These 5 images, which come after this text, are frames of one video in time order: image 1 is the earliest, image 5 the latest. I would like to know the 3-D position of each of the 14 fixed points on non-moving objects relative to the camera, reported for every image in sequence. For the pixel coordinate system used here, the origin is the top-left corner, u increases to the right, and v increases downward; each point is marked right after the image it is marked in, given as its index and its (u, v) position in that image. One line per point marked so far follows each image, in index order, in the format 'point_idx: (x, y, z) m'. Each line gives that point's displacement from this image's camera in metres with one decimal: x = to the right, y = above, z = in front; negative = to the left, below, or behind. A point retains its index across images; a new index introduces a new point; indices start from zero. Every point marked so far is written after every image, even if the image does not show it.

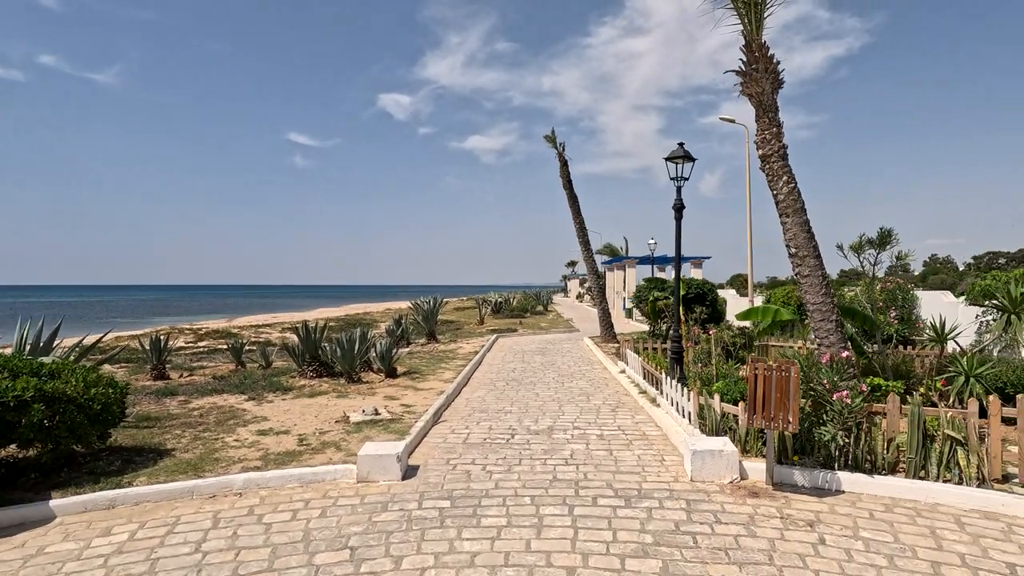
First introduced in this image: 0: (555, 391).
0: (+1.0, -2.3, +11.8) m
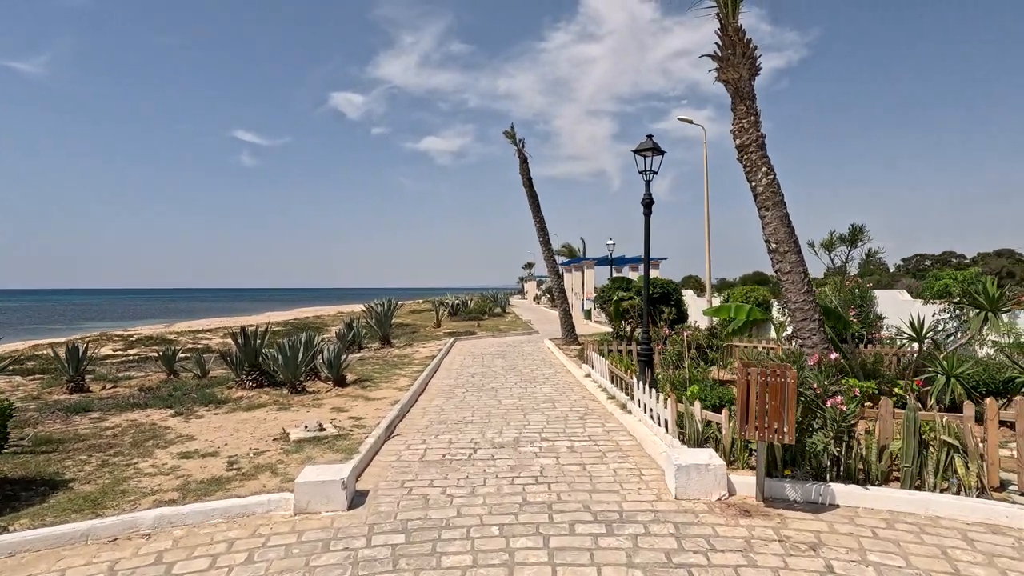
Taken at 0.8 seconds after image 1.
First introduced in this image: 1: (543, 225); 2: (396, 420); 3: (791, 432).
0: (+0.1, -2.3, +11.1) m
1: (+1.1, +2.3, +19.7) m
2: (-1.9, -2.2, +9.0) m
3: (+2.6, -1.3, +5.0) m
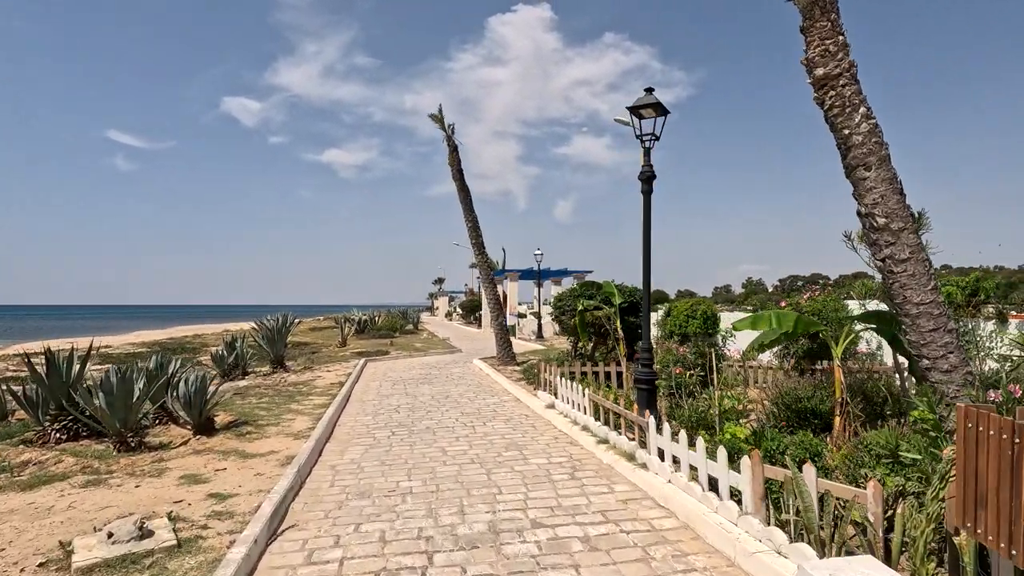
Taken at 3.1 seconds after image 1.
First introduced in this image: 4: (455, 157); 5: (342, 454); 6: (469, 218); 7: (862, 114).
0: (-0.7, -2.3, +8.0) m
1: (-1.2, +2.0, +16.8) m
2: (-2.3, -2.2, +5.6) m
3: (+2.8, -1.2, +2.5) m
4: (-1.8, +4.1, +16.7) m
5: (-2.4, -2.3, +7.6) m
6: (-1.4, +2.2, +16.7) m
7: (+3.3, +1.6, +5.0) m
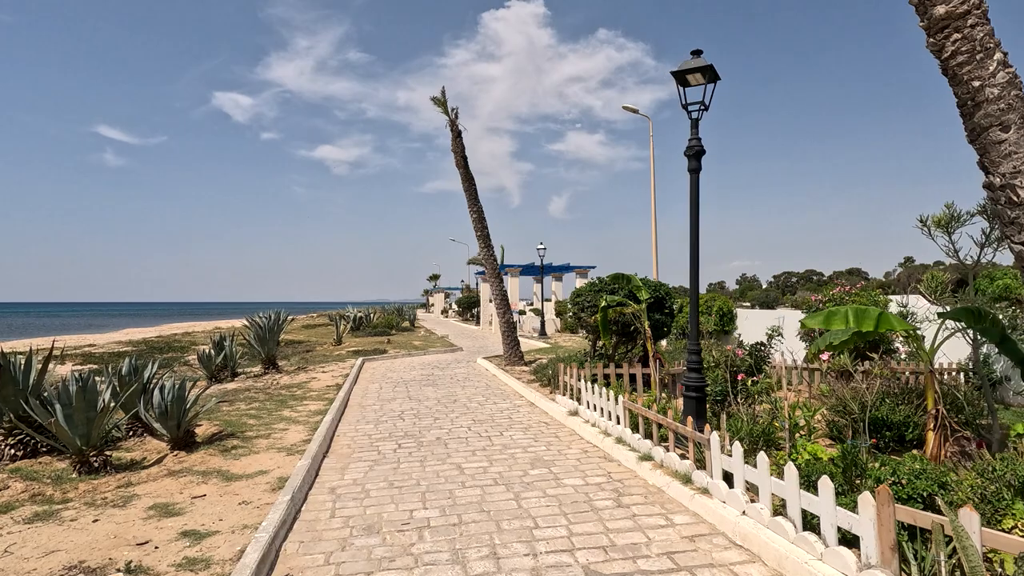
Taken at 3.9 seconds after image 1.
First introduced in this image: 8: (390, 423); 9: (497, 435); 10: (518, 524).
0: (-0.3, -2.2, +7.0) m
1: (-0.9, +2.1, +15.8) m
2: (-2.0, -2.1, +4.6) m
3: (+3.2, -1.2, +1.5) m
4: (-1.5, +4.2, +15.6) m
5: (-2.1, -2.2, +6.6) m
6: (-1.1, +2.3, +15.7) m
7: (+3.6, +1.7, +4.0) m
8: (-2.1, -2.3, +9.3) m
9: (-0.2, -2.3, +8.4) m
10: (0.0, -2.2, +4.9) m
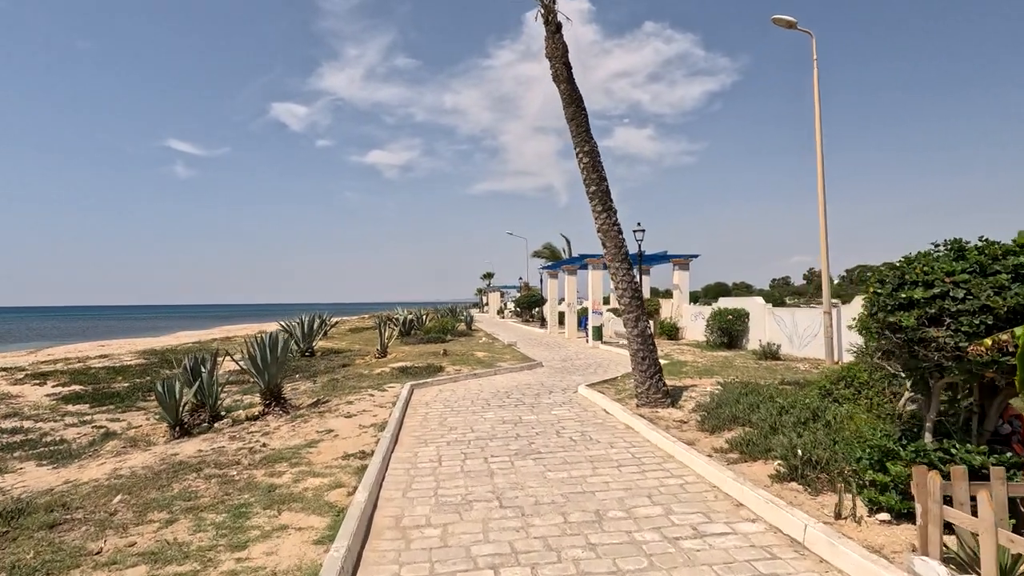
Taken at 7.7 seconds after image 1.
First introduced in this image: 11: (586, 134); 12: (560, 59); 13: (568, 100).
0: (+1.3, -2.1, +0.8) m
1: (+1.5, +2.3, +9.6) m
2: (-0.5, -2.0, -1.5) m
3: (+4.4, -1.0, -5.0) m
4: (+0.8, +4.4, +9.5) m
5: (-0.4, -2.1, +0.5) m
6: (+1.3, +2.5, +9.5) m
7: (+5.0, +1.9, -2.5) m
8: (-0.2, -2.2, +3.3) m
9: (+1.5, -2.1, +2.2) m
10: (+1.5, -2.0, -1.3) m
11: (+1.3, +2.8, +9.6) m
12: (+0.9, +4.0, +9.3) m
13: (+1.0, +3.3, +9.4) m
